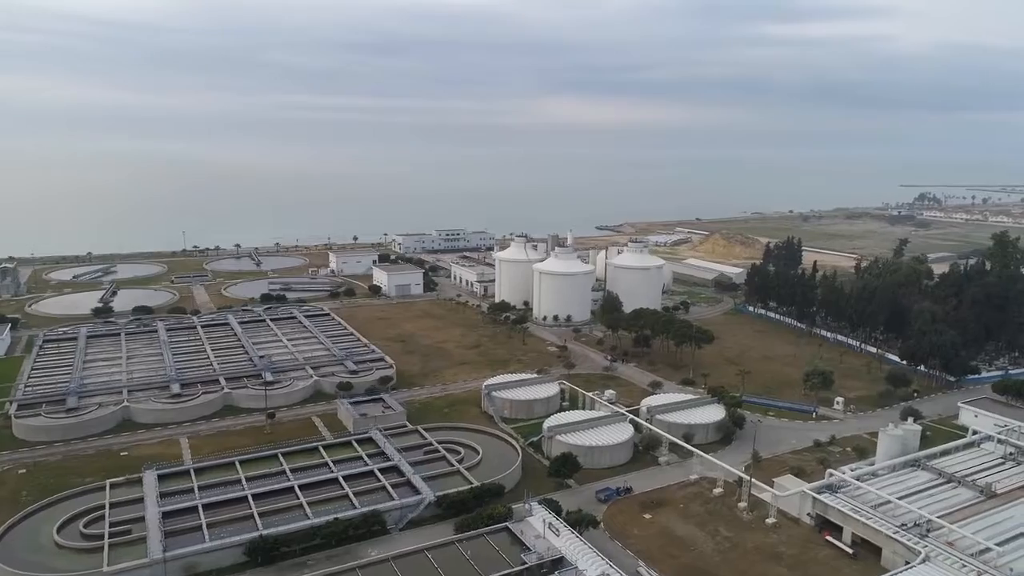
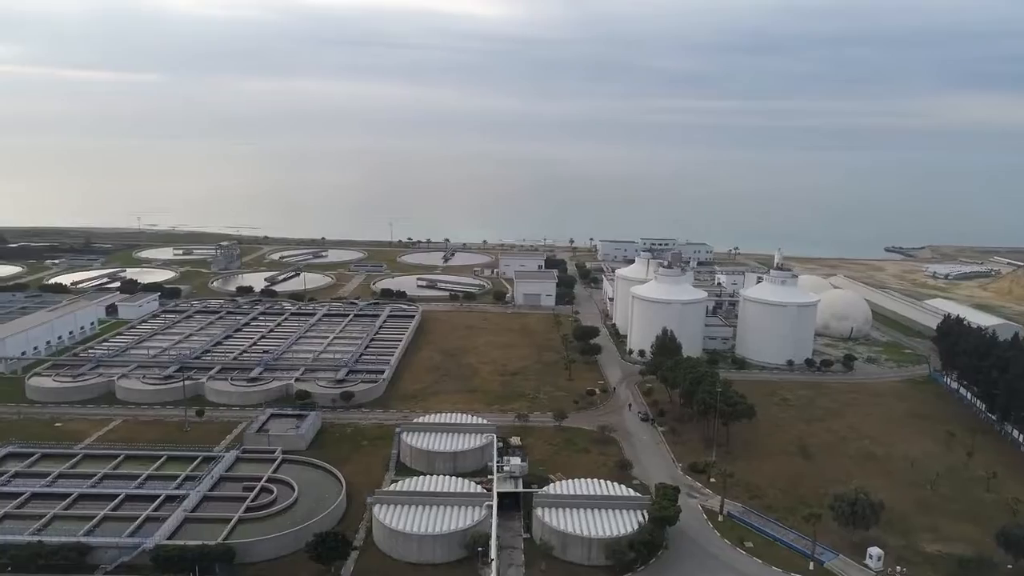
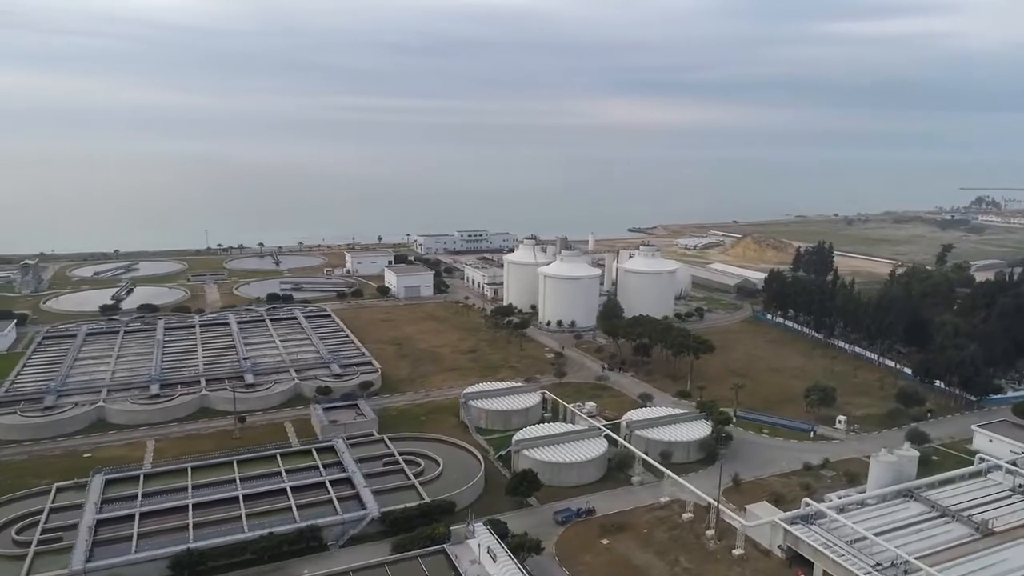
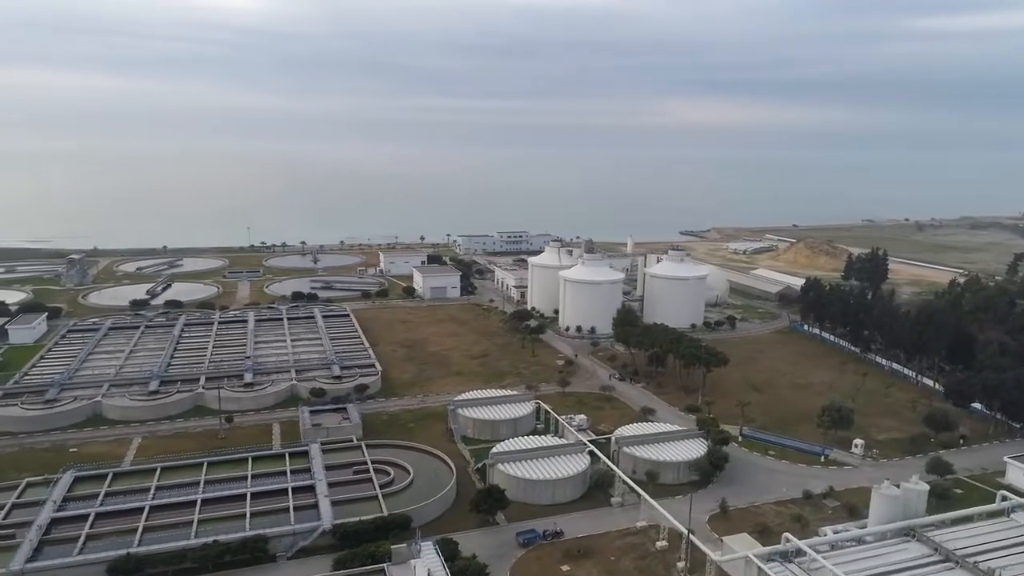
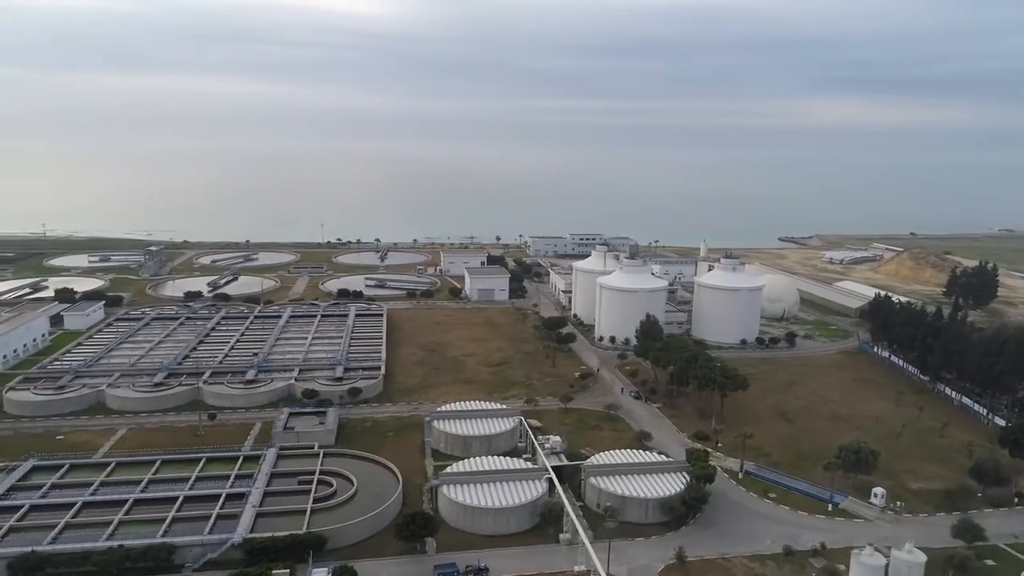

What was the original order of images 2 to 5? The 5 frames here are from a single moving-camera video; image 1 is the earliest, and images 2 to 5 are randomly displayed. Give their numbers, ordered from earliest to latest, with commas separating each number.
3, 4, 5, 2
